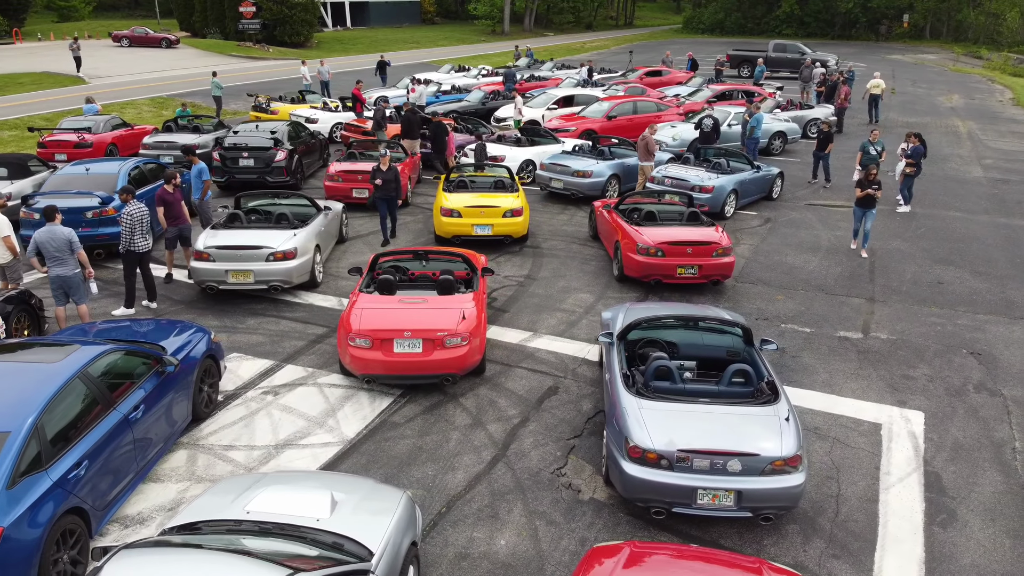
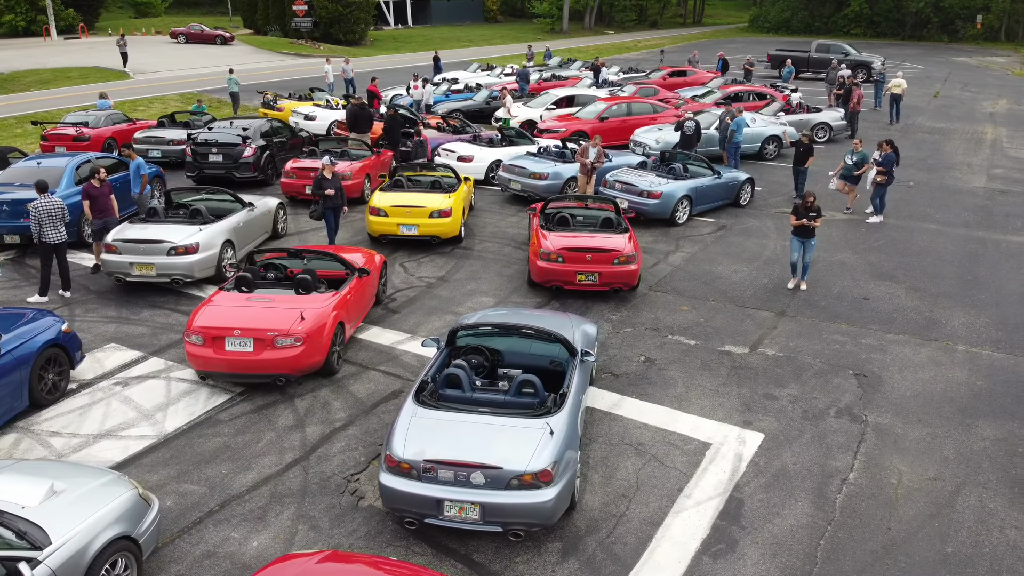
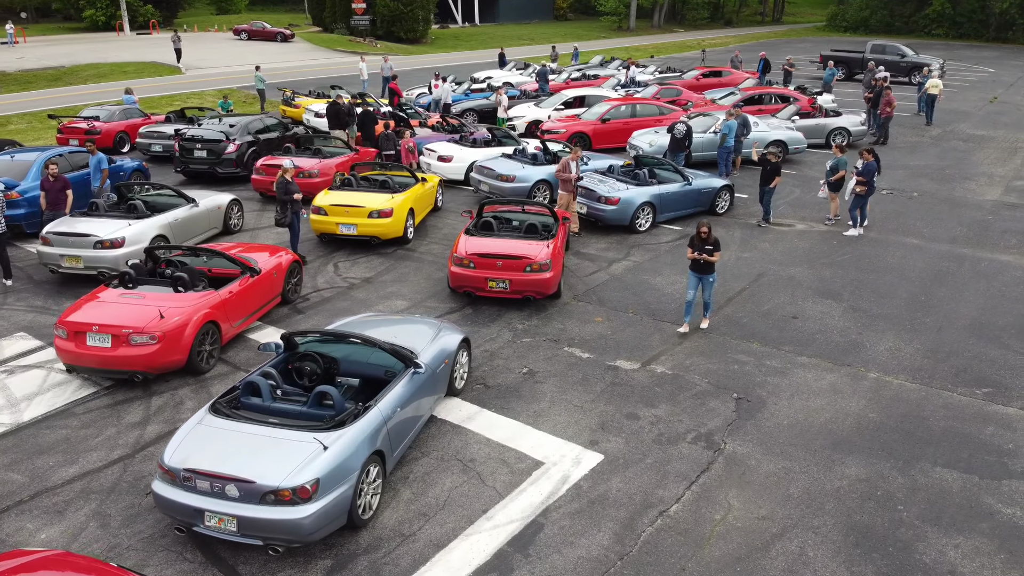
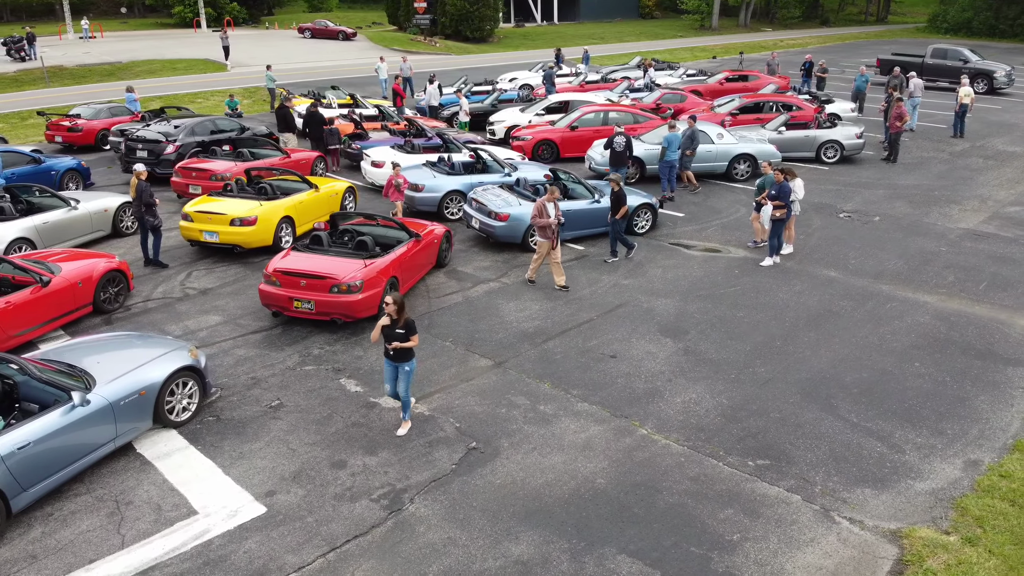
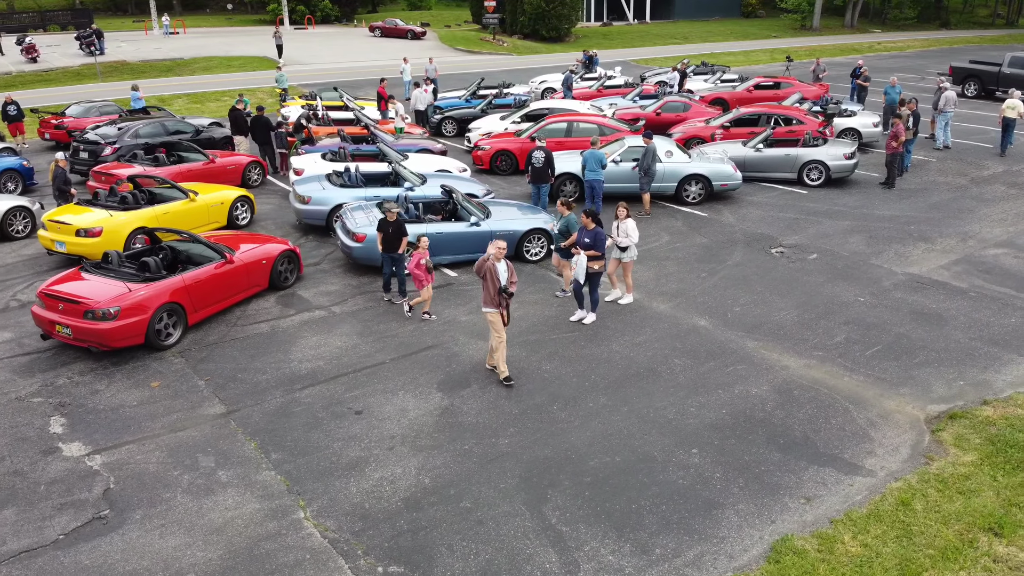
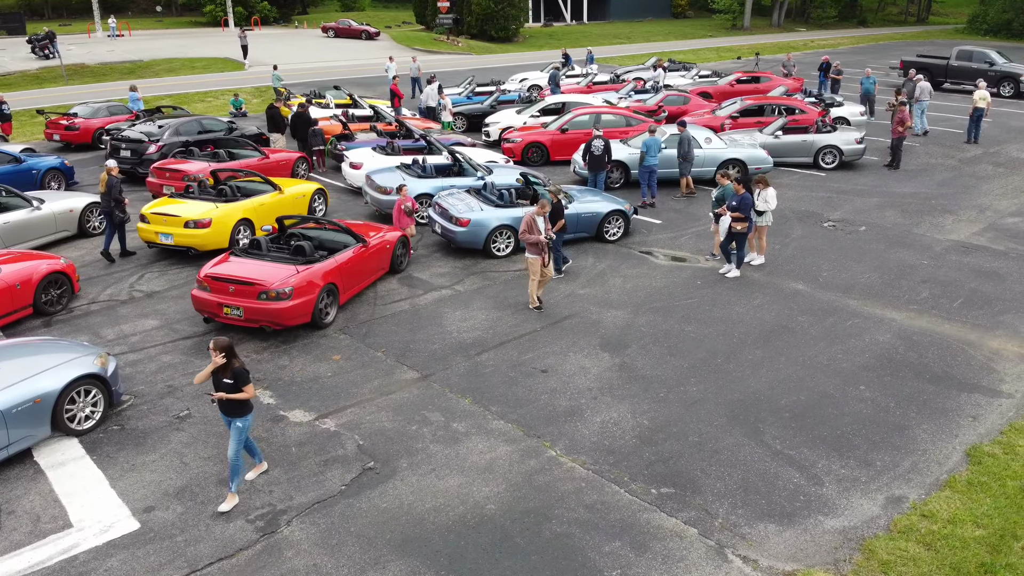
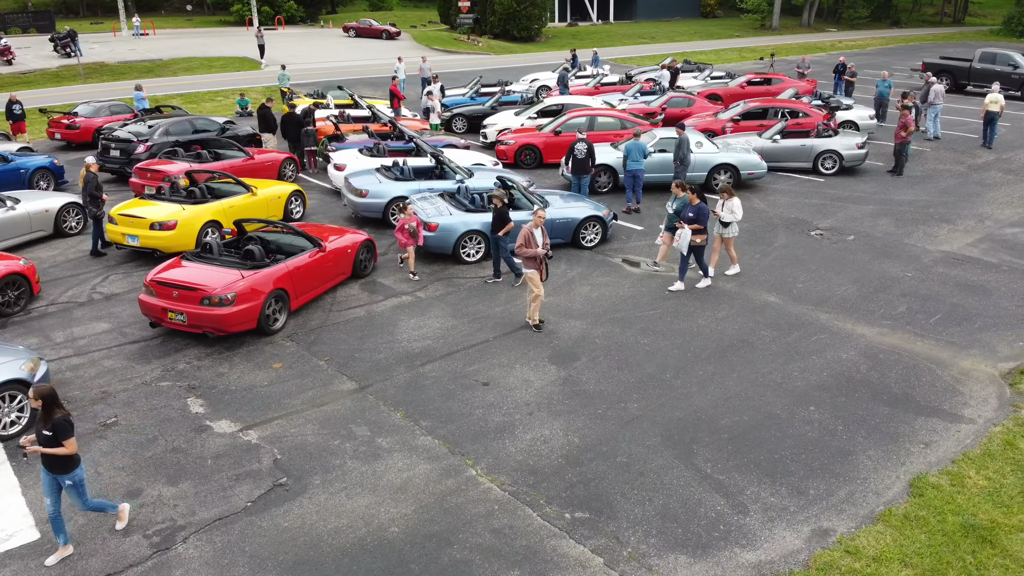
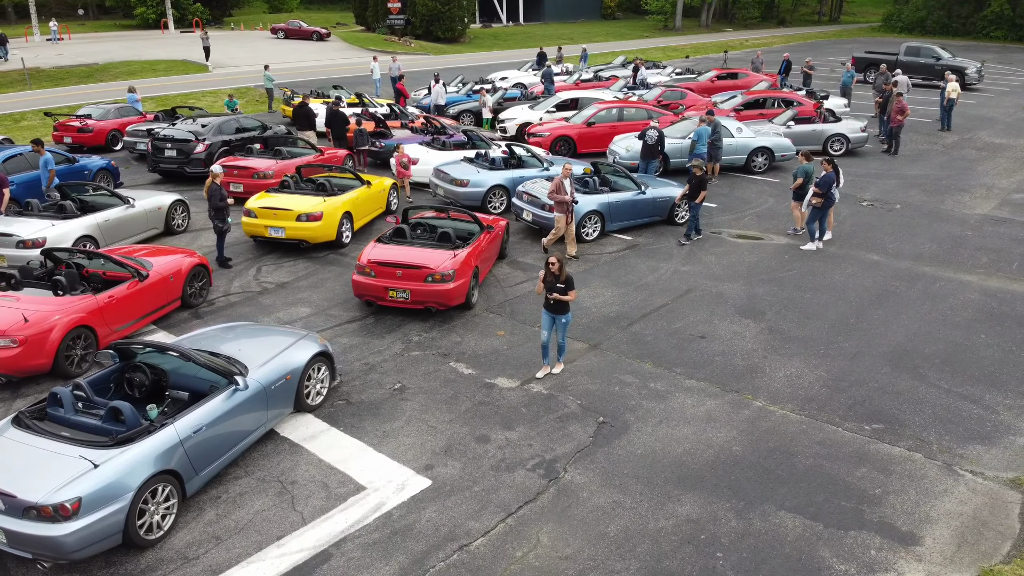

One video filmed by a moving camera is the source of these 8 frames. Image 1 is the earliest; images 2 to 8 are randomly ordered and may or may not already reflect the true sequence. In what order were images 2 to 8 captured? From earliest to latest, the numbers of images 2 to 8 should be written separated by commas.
2, 3, 8, 4, 6, 7, 5
